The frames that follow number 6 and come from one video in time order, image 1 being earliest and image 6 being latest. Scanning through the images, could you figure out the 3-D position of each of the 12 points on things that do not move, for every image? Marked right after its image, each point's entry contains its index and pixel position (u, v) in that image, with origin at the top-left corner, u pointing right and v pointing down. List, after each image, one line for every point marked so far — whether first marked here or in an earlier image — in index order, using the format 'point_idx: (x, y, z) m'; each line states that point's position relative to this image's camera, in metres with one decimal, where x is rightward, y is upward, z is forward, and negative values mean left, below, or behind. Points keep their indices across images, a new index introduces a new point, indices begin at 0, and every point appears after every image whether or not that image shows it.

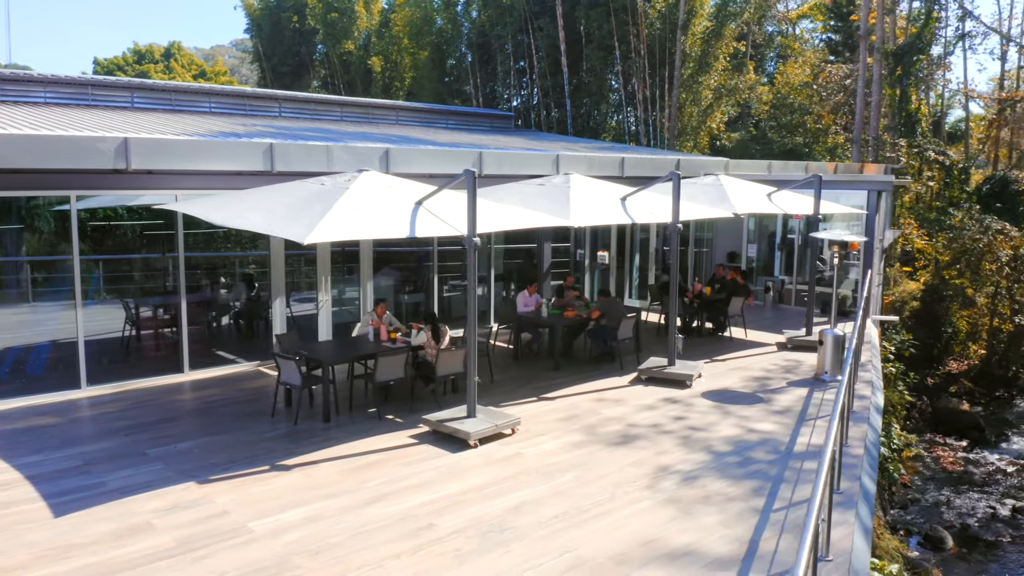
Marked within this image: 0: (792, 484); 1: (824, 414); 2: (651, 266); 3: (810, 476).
0: (+2.0, -1.4, +6.0) m
1: (+3.0, -1.2, +7.8) m
2: (+2.5, +0.3, +14.2) m
3: (+2.2, -1.4, +6.1) m
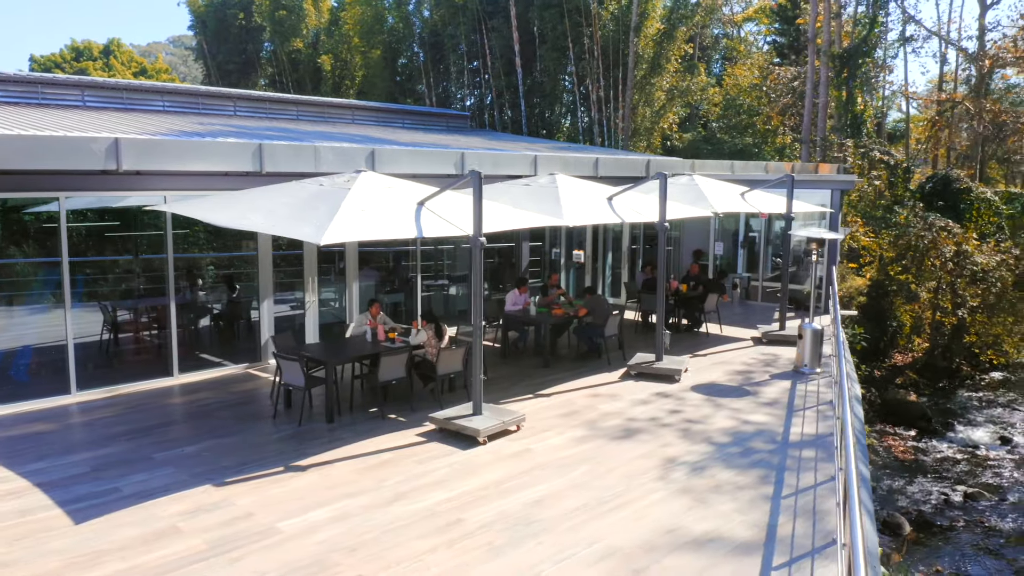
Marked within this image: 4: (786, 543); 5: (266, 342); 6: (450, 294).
0: (+2.2, -1.4, +6.2) m
1: (+2.9, -1.2, +8.1) m
2: (+2.0, +0.3, +14.4) m
3: (+2.3, -1.4, +6.4) m
4: (+1.7, -1.5, +5.0) m
5: (-3.0, -0.7, +10.2) m
6: (-1.0, -0.1, +12.3) m
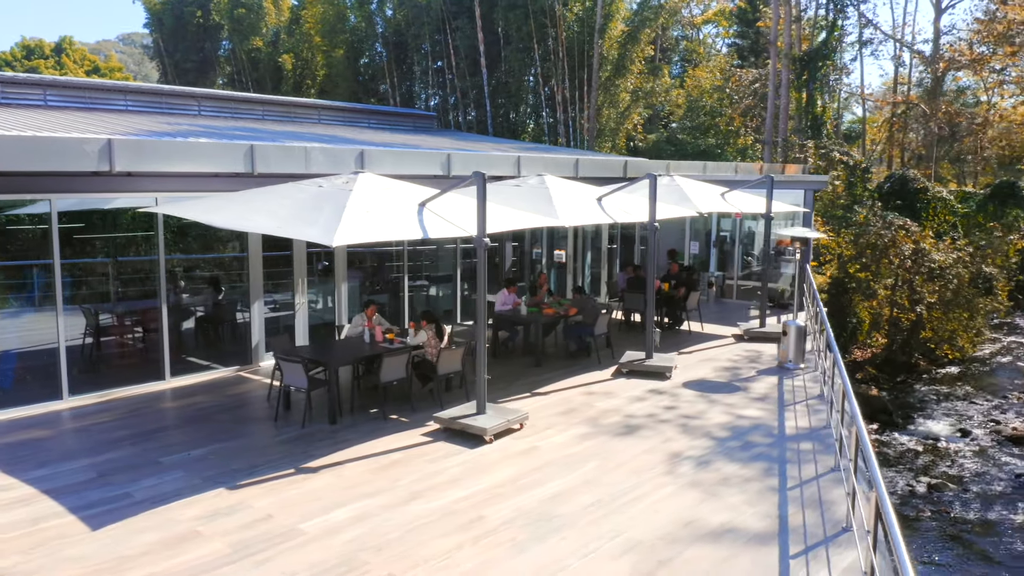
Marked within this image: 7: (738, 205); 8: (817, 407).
0: (+2.2, -1.4, +6.4) m
1: (+2.9, -1.1, +8.3) m
2: (+1.6, +0.4, +14.6) m
3: (+2.4, -1.3, +6.6) m
4: (+1.8, -1.5, +5.1) m
5: (-3.1, -0.7, +10.2) m
6: (-1.2, -0.1, +12.3) m
7: (+3.2, +1.2, +11.5) m
8: (+3.0, -1.2, +8.0) m
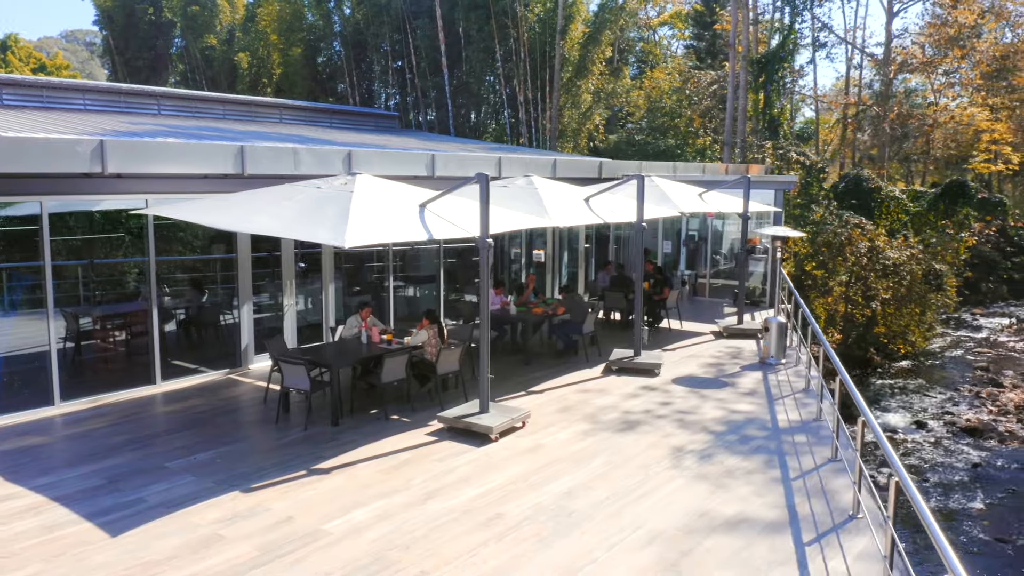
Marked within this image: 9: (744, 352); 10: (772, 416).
0: (+2.3, -1.4, +6.6) m
1: (+2.9, -1.1, +8.6) m
2: (+1.2, +0.4, +14.8) m
3: (+2.4, -1.3, +6.8) m
4: (+1.9, -1.5, +5.3) m
5: (-3.3, -0.7, +10.1) m
6: (-1.5, -0.1, +12.3) m
7: (+2.9, +1.2, +11.8) m
8: (+2.9, -1.1, +8.3) m
9: (+3.0, -0.8, +10.4) m
10: (+2.4, -1.2, +7.7) m
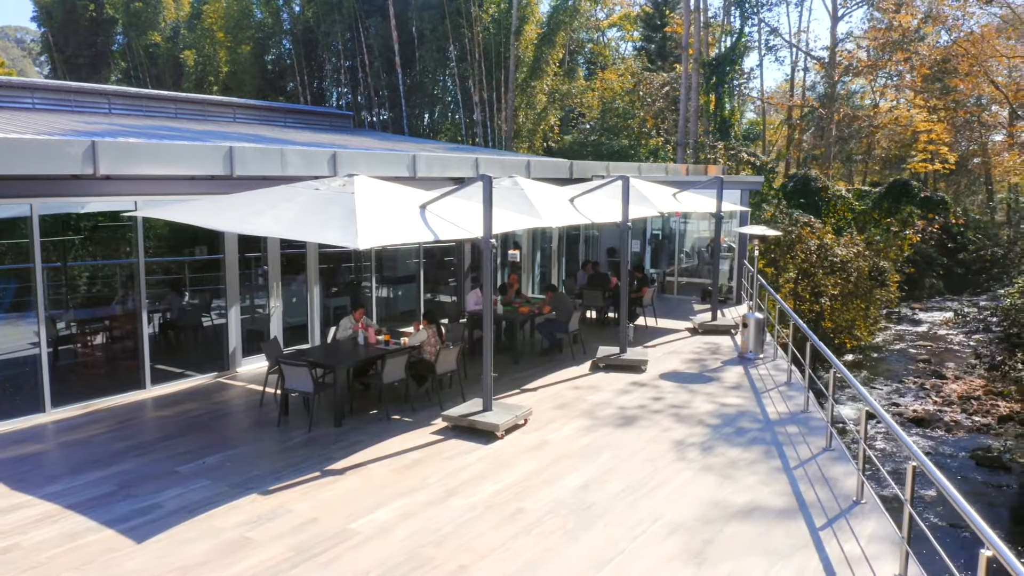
0: (+2.3, -1.3, +6.9) m
1: (+2.8, -1.1, +8.9) m
2: (+0.7, +0.4, +14.9) m
3: (+2.5, -1.3, +7.1) m
4: (+2.1, -1.5, +5.6) m
5: (-3.4, -0.7, +9.9) m
6: (-1.8, -0.1, +12.3) m
7: (+2.6, +1.2, +12.1) m
8: (+2.9, -1.1, +8.6) m
9: (+2.8, -0.8, +10.7) m
10: (+2.4, -1.2, +8.0) m
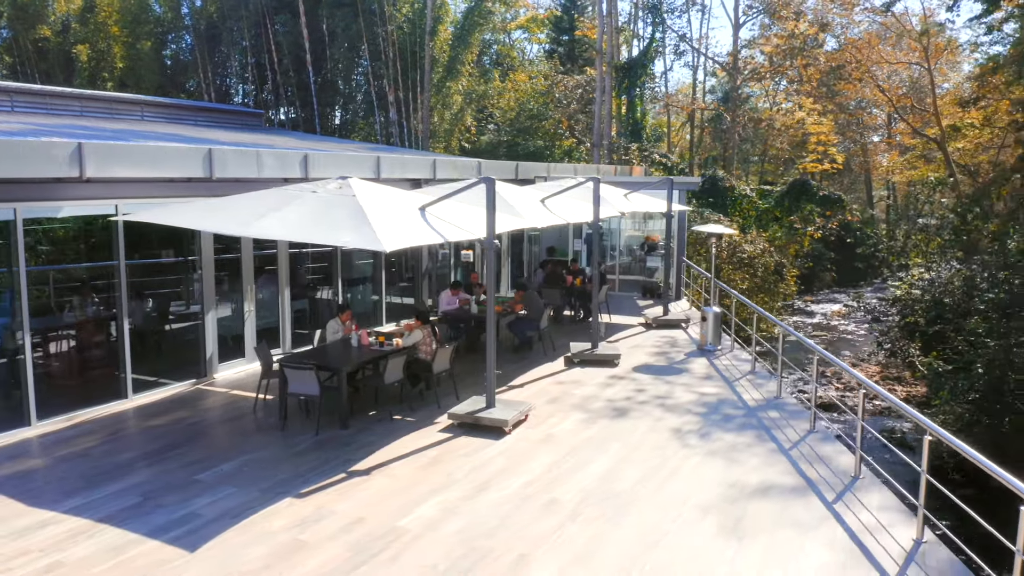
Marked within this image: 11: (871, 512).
0: (+2.4, -1.3, +7.4) m
1: (+2.6, -1.0, +9.4) m
2: (-0.2, +0.4, +15.2) m
3: (+2.5, -1.2, +7.6) m
4: (+2.3, -1.4, +6.0) m
5: (-3.7, -0.8, +9.7) m
6: (-2.5, -0.2, +12.3) m
7: (+2.0, +1.3, +12.6) m
8: (+2.7, -1.0, +9.1) m
9: (+2.3, -0.7, +11.2) m
10: (+2.3, -1.1, +8.5) m
11: (+2.4, -1.5, +5.5) m
